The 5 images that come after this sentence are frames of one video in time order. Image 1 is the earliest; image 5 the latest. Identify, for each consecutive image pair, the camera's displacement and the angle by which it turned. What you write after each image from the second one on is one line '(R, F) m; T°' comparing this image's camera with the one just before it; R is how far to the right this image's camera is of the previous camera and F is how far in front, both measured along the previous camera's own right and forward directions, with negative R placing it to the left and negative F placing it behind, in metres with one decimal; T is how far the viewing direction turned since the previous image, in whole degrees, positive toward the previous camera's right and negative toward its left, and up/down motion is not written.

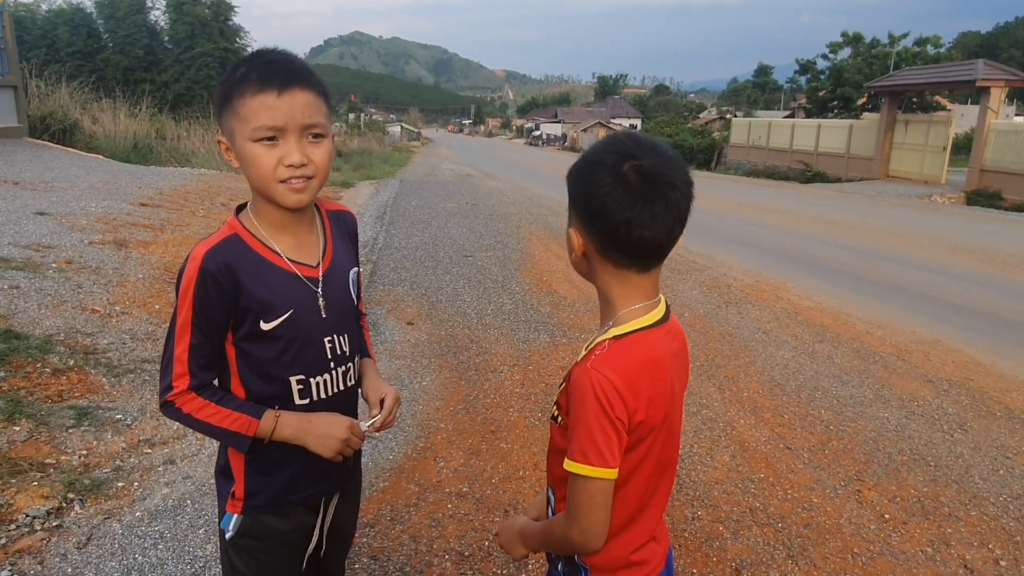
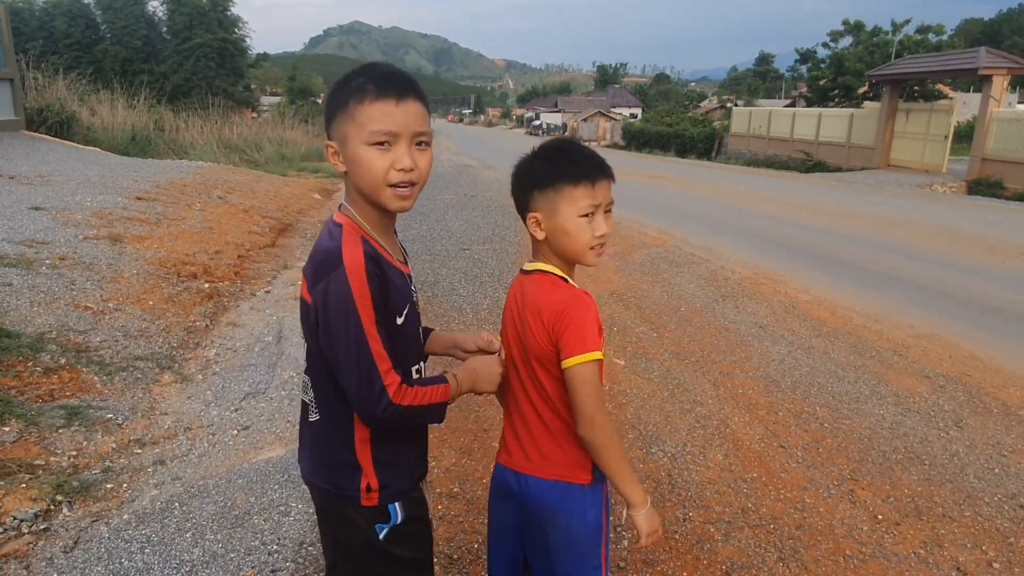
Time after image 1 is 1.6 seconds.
(0.0, 0.0) m; 0°
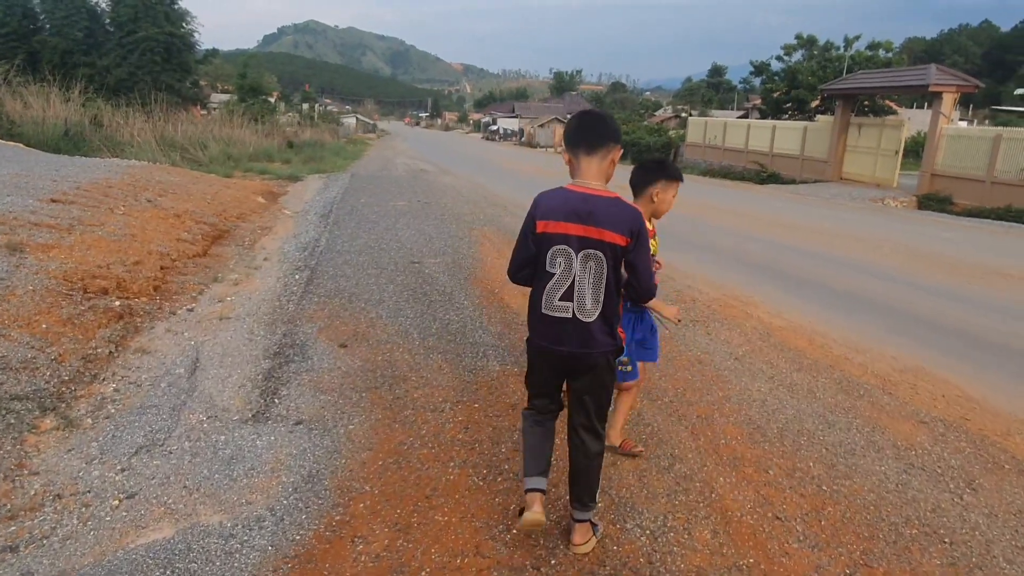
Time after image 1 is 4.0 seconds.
(0.0, +0.6) m; +3°
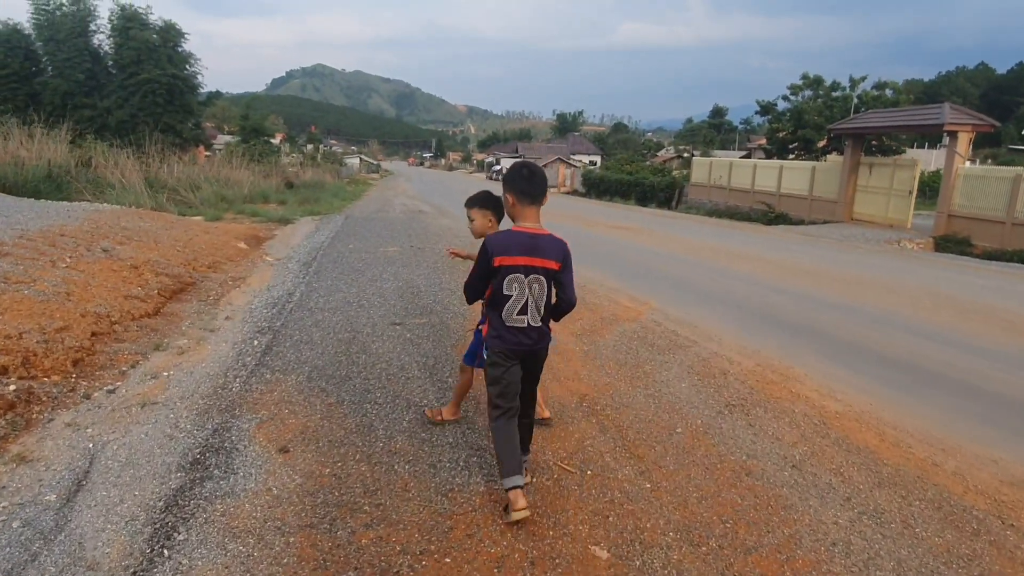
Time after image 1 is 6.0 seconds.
(+0.1, +1.1) m; 0°
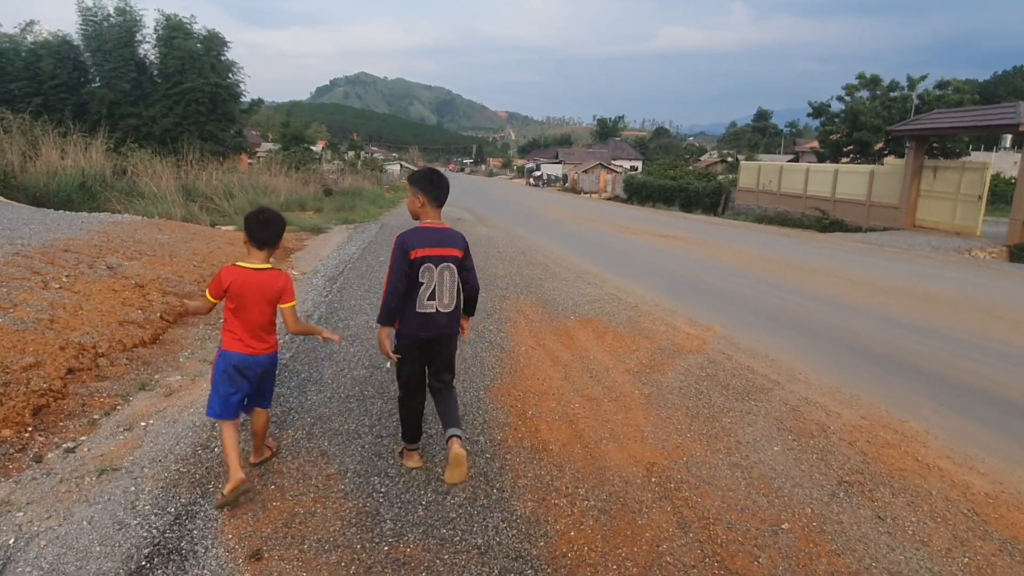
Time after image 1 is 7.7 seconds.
(0.0, +1.0) m; -3°
